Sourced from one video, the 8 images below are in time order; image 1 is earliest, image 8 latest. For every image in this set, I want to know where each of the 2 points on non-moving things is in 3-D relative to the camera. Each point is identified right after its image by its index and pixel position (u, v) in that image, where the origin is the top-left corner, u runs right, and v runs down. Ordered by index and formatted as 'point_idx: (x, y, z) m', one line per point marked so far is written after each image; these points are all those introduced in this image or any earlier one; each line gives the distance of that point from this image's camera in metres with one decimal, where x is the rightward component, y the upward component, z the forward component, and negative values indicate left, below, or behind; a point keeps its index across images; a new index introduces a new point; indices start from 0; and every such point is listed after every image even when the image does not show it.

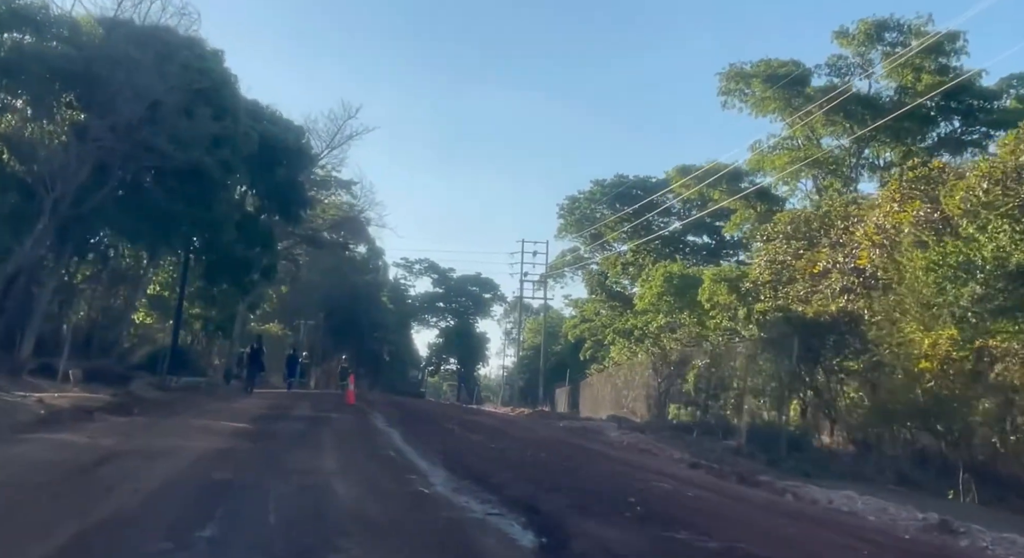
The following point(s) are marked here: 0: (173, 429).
0: (-6.1, -2.7, +14.9) m
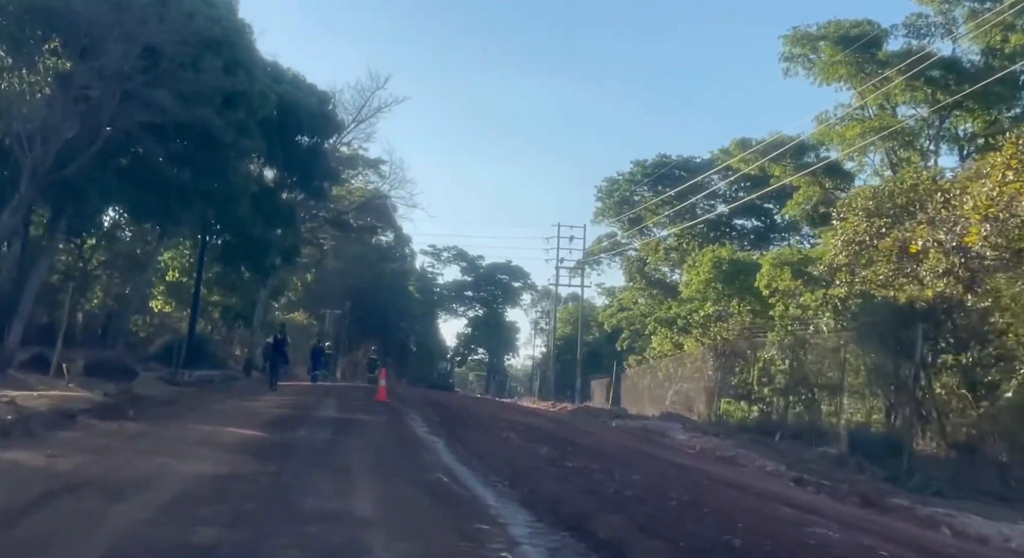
0: (-5.0, -2.3, +12.0) m
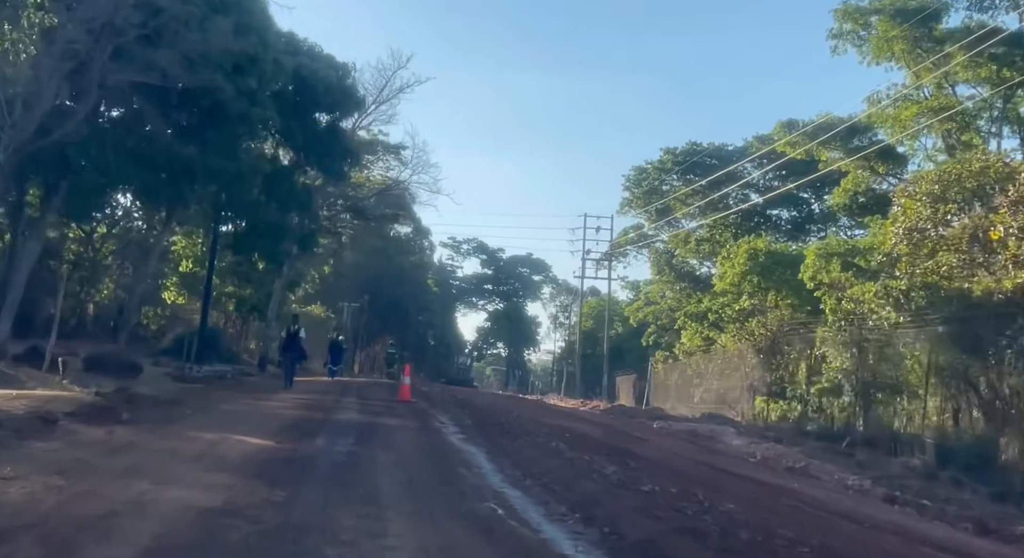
0: (-4.3, -2.1, +10.1) m
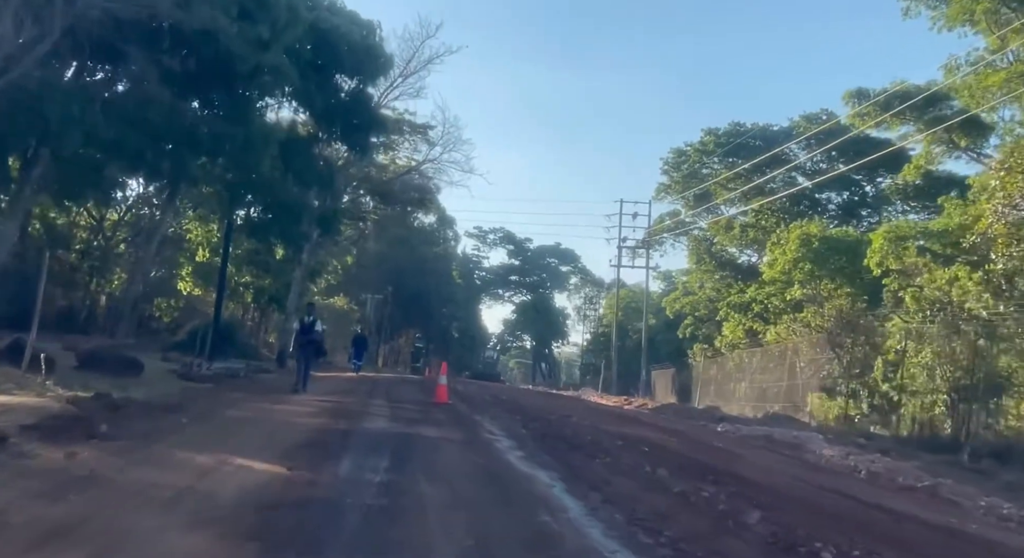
0: (-3.5, -1.8, +7.4) m
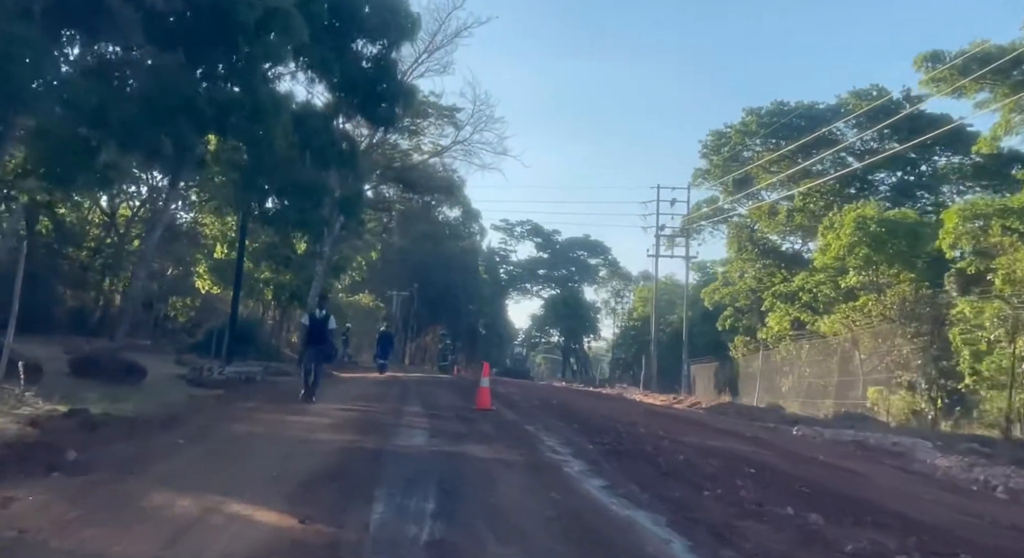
0: (-2.8, -1.7, +5.1) m
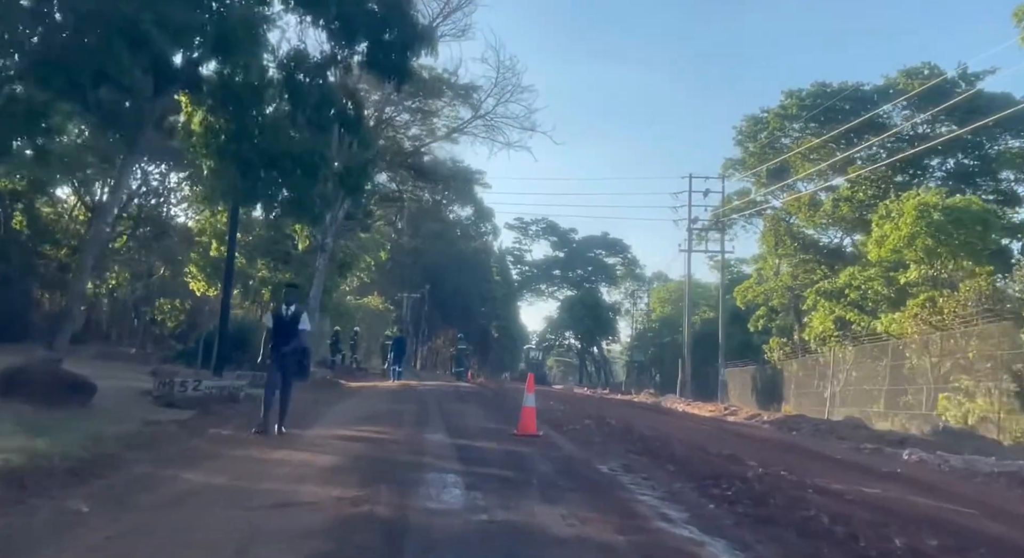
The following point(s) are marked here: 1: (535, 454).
0: (-2.1, -1.5, +1.4) m
1: (+0.3, -2.2, +10.5) m
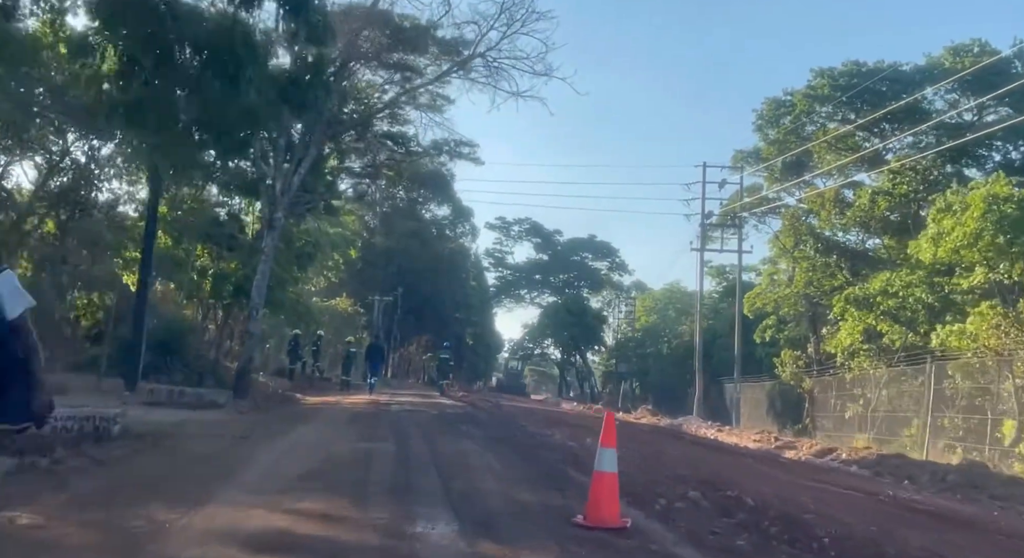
0: (-1.2, -1.0, -4.3) m
1: (+0.9, -1.9, +4.8) m
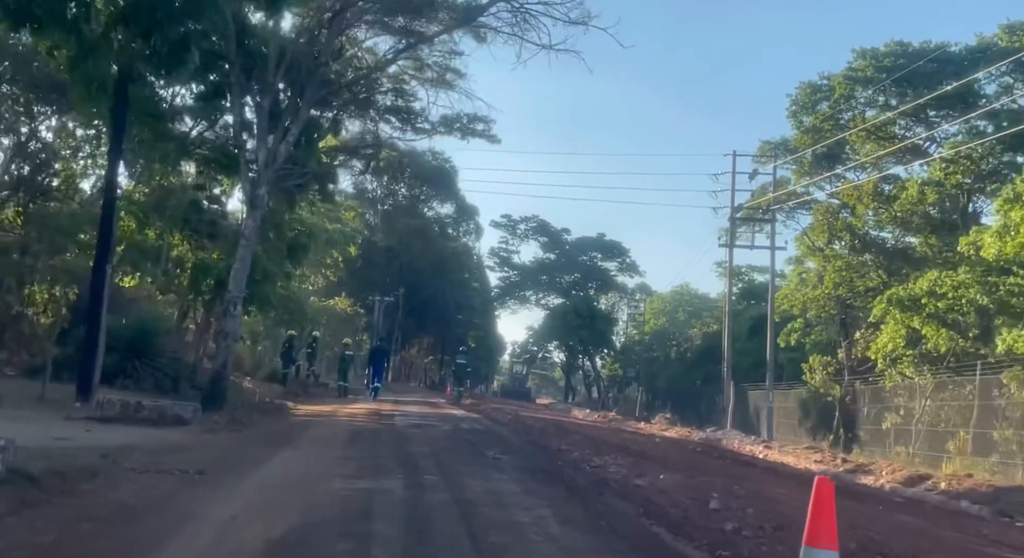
0: (-0.7, -0.7, -7.5) m
1: (+1.4, -1.6, +1.7) m
